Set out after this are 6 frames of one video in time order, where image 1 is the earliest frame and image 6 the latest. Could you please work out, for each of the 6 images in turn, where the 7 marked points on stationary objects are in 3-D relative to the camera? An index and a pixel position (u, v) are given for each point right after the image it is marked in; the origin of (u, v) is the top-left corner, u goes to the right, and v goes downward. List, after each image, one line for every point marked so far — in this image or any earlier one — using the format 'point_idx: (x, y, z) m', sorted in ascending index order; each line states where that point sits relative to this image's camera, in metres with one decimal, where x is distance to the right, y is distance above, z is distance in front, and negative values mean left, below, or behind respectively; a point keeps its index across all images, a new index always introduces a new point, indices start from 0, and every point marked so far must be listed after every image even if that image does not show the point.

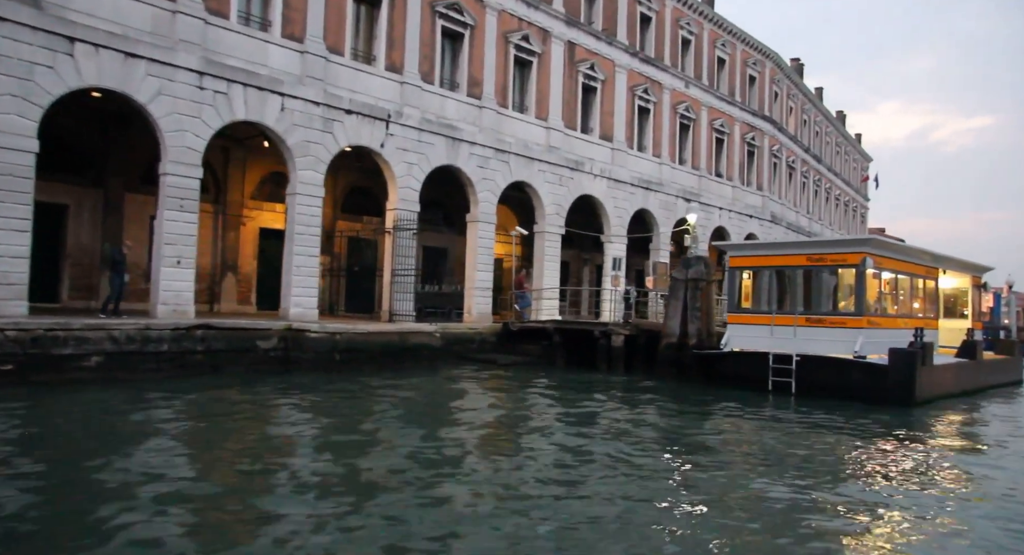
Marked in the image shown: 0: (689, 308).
0: (+4.0, -0.7, +16.3) m
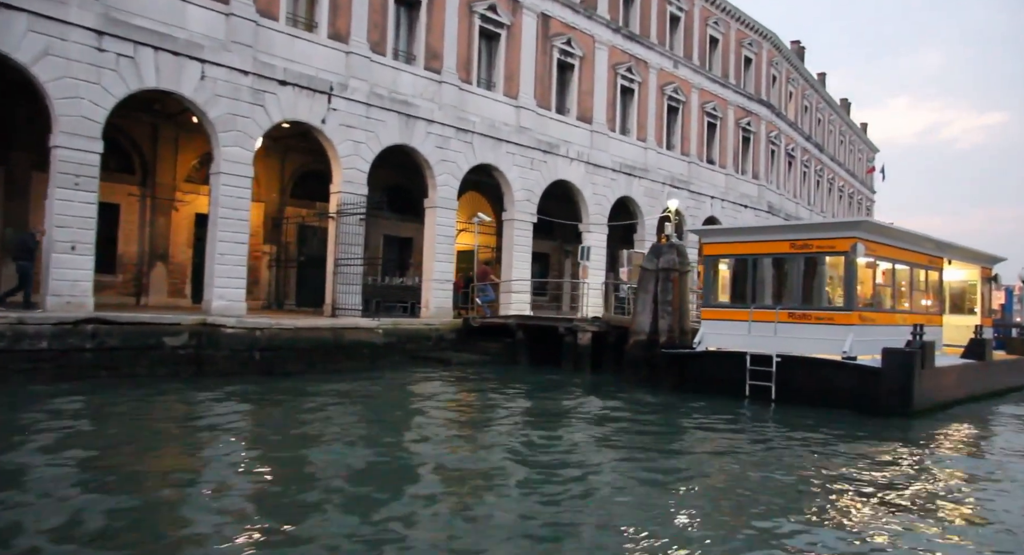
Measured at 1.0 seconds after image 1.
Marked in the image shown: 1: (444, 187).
0: (+2.9, -0.5, +14.5) m
1: (-1.8, +2.4, +18.8) m
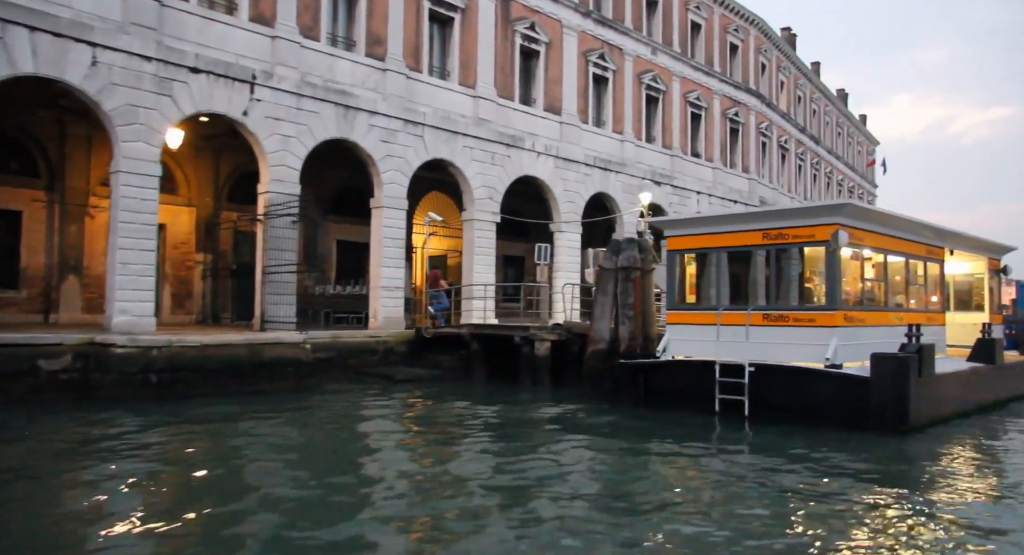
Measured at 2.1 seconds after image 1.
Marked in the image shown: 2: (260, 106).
0: (+1.9, -0.5, +12.8) m
1: (-2.9, +2.2, +17.1) m
2: (-5.1, +3.5, +14.7) m
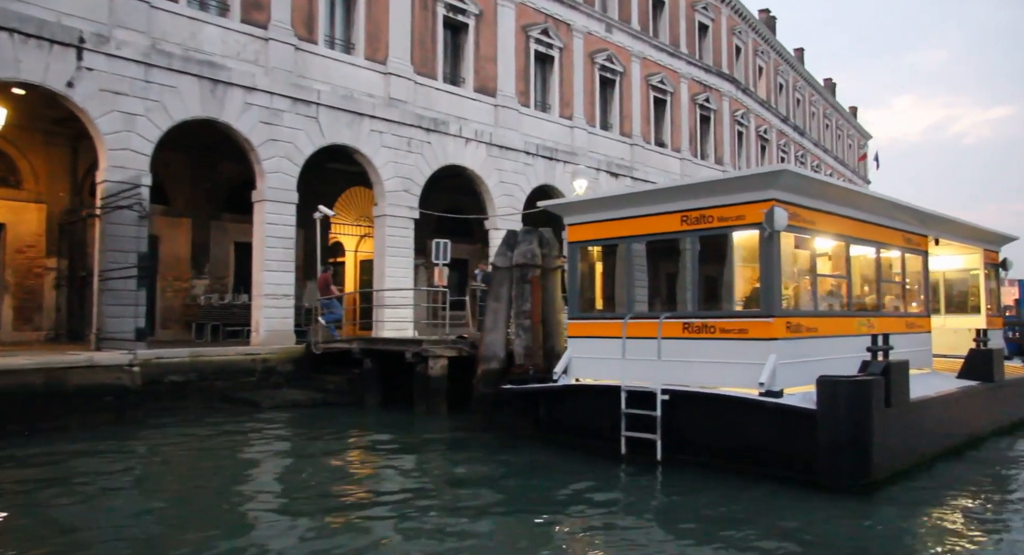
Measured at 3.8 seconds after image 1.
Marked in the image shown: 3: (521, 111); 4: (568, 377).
0: (0.0, -0.5, +10.1) m
1: (-4.8, +2.1, +14.4) m
2: (-7.0, +3.4, +12.1) m
3: (+0.3, +4.5, +19.7) m
4: (+0.7, -1.3, +9.3) m
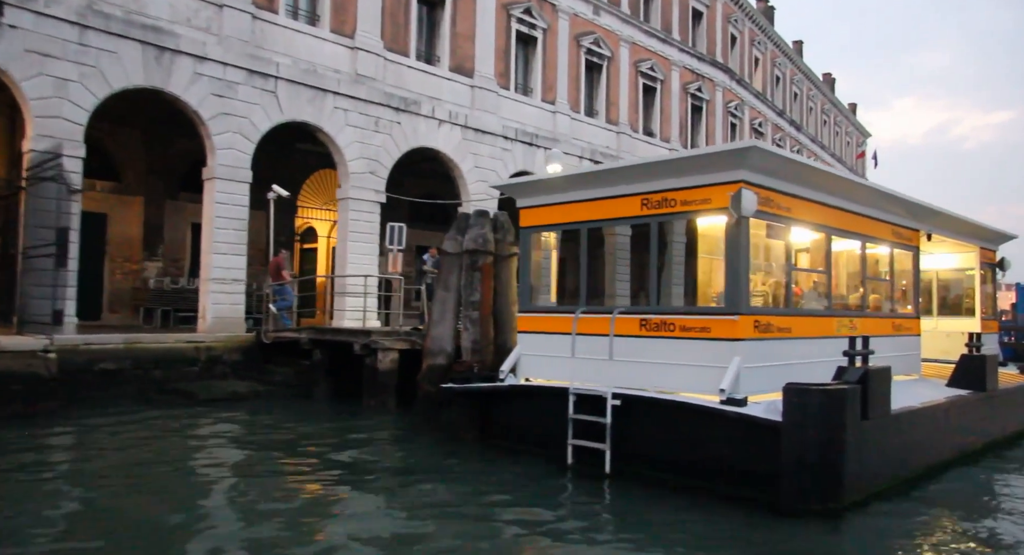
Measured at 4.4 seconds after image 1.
0: (-0.6, -0.3, +9.2) m
1: (-5.4, +2.4, +13.5) m
2: (-7.6, +3.7, +11.1) m
3: (-0.3, +4.8, +18.7) m
4: (+0.1, -1.1, +8.4) m
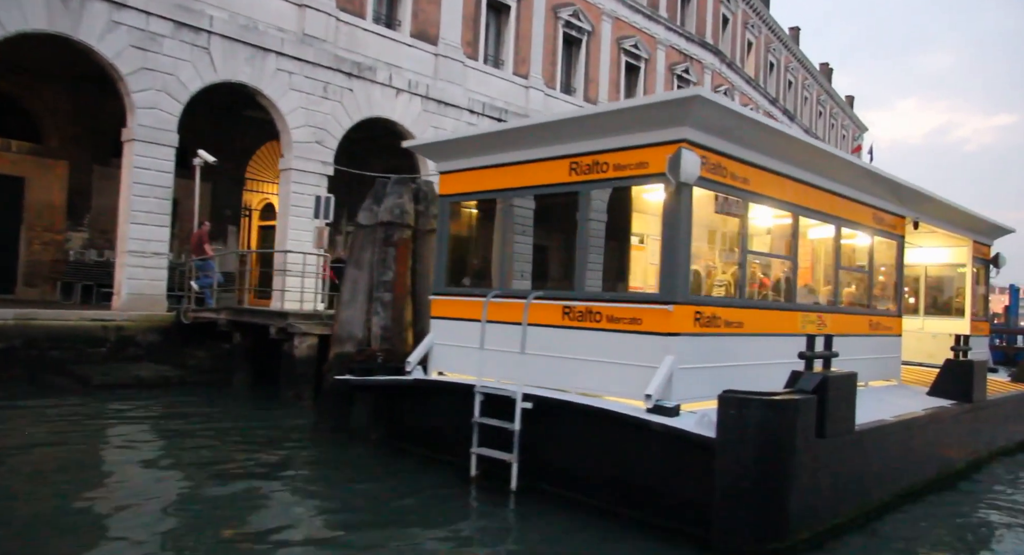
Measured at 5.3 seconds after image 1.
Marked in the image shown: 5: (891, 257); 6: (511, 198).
0: (-1.5, -0.1, +8.0) m
1: (-6.2, +2.9, +12.2) m
2: (-8.3, +4.2, +9.8) m
3: (-1.1, +5.2, +17.5) m
4: (-0.8, -0.9, +7.2) m
5: (+4.6, +0.2, +8.8) m
6: (0.0, +0.7, +6.7) m
